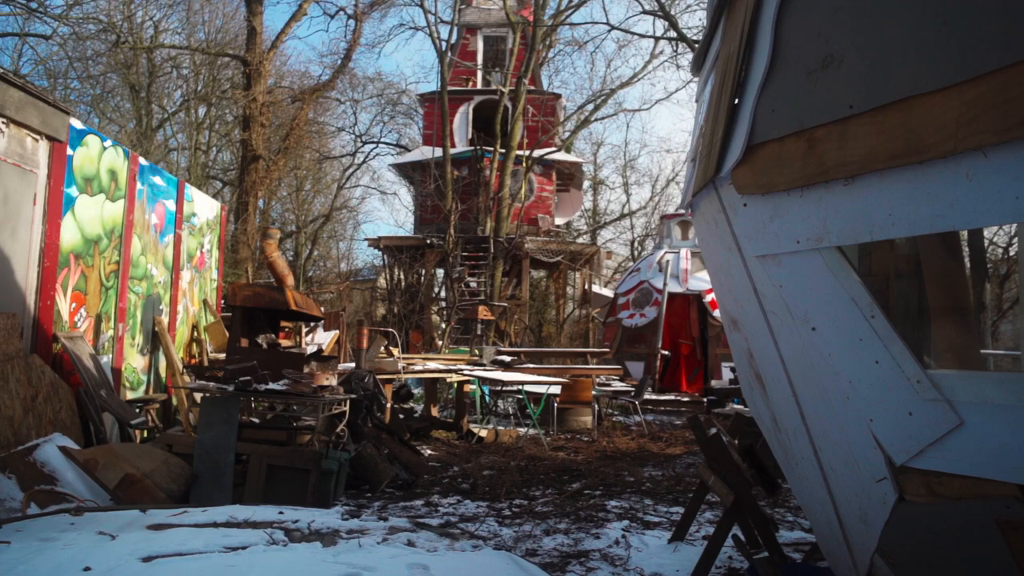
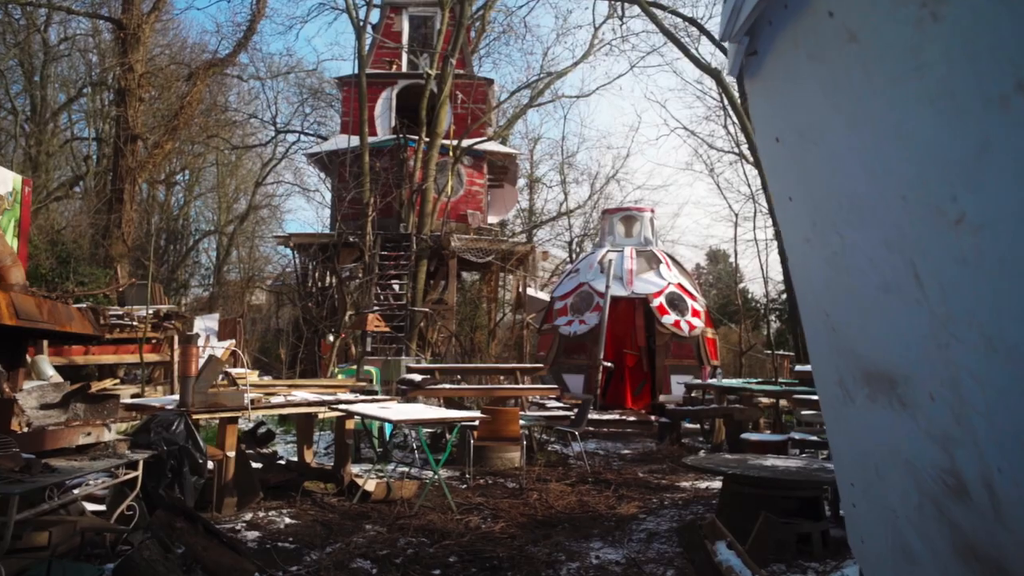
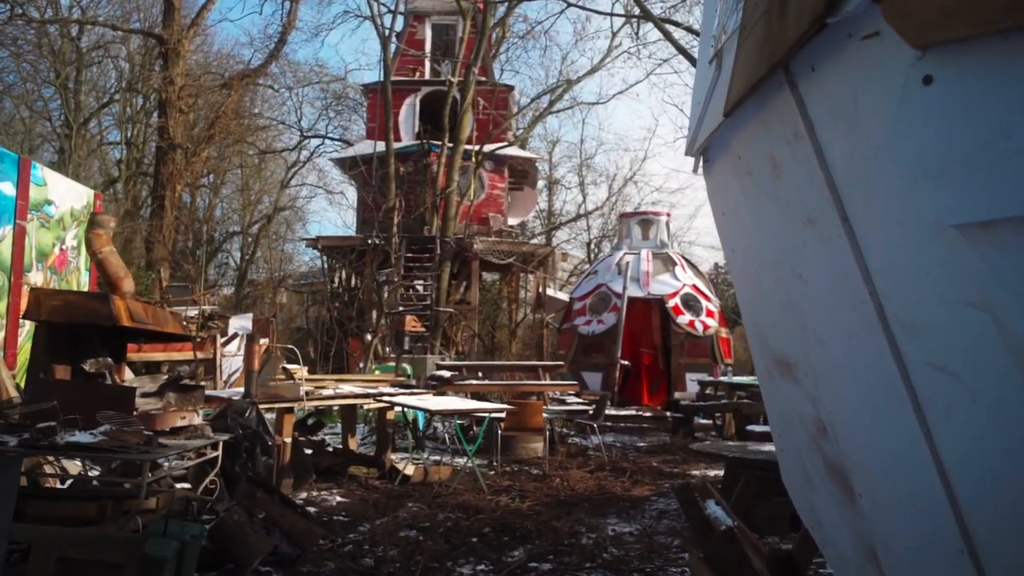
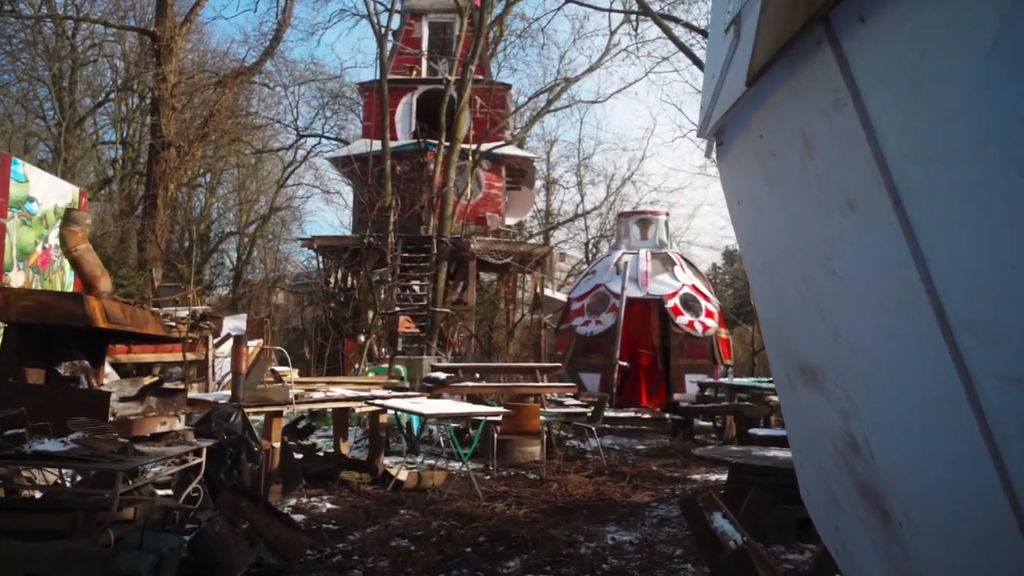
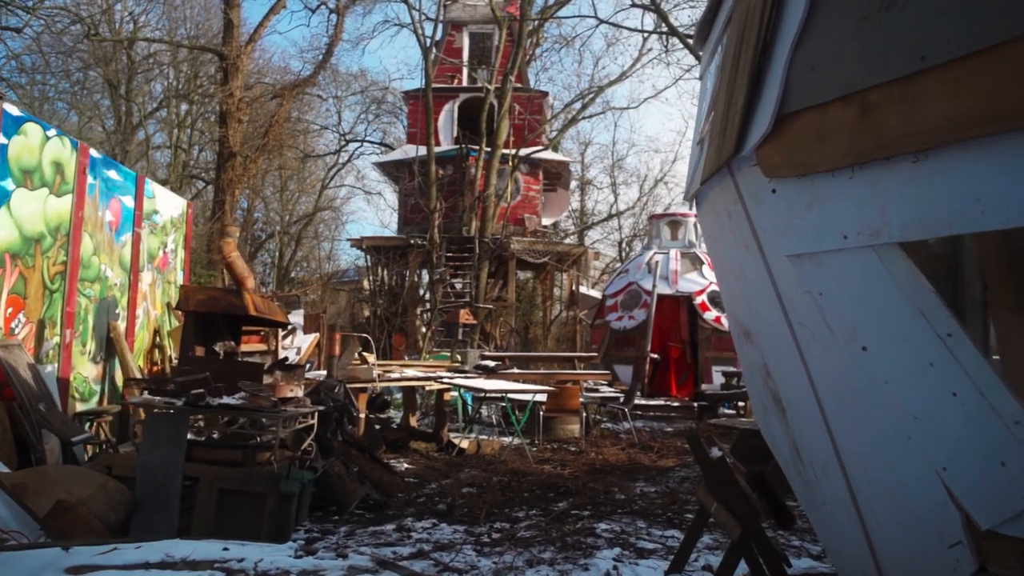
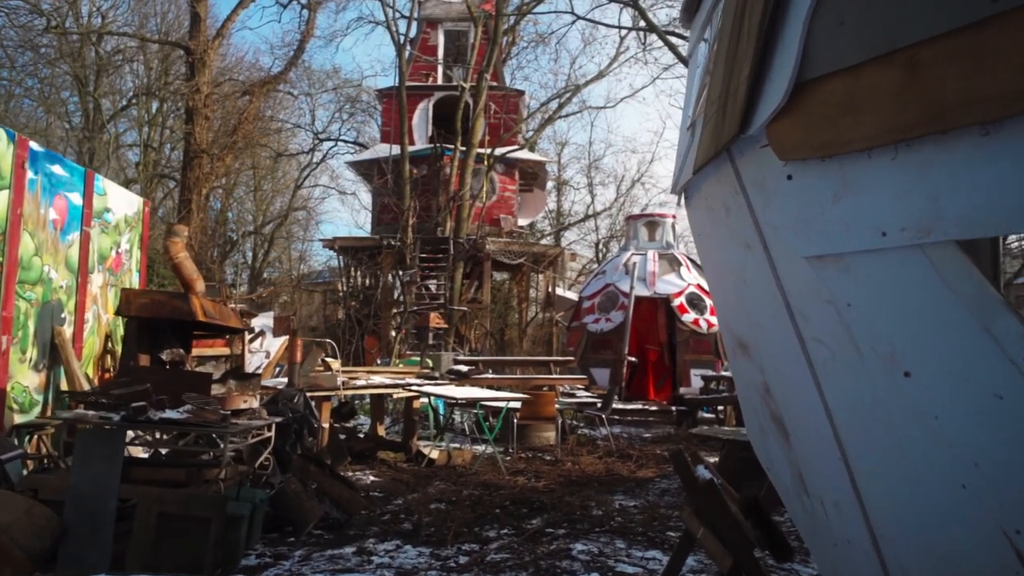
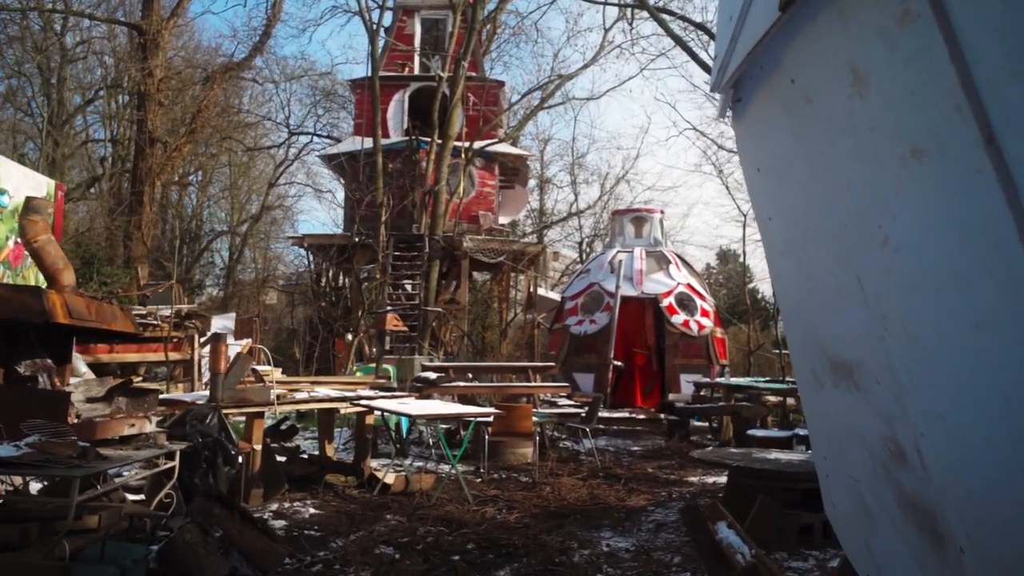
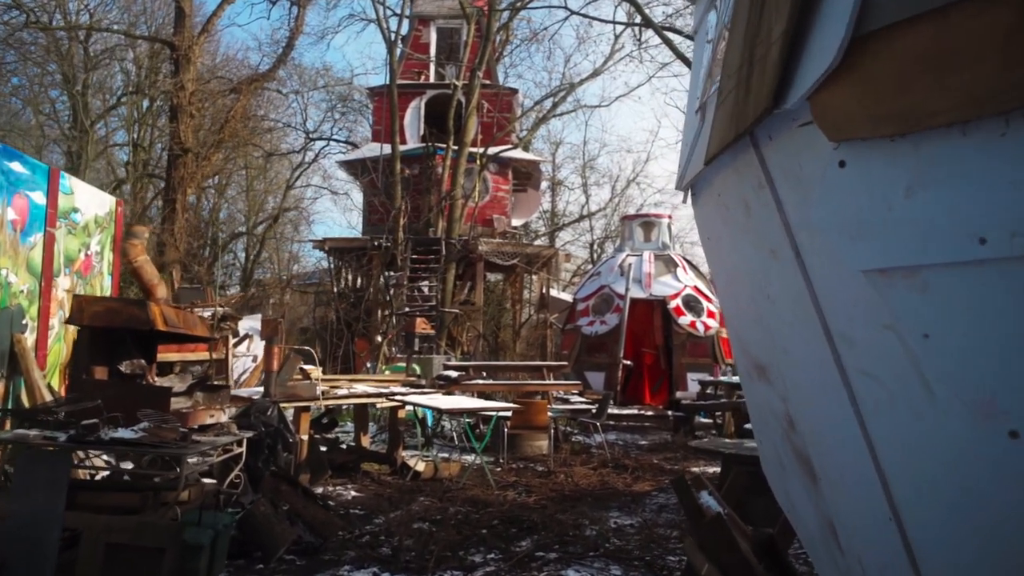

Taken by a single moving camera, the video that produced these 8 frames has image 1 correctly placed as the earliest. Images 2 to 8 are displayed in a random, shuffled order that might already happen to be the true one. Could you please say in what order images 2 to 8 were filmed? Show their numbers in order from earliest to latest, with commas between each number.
5, 6, 8, 3, 4, 7, 2
